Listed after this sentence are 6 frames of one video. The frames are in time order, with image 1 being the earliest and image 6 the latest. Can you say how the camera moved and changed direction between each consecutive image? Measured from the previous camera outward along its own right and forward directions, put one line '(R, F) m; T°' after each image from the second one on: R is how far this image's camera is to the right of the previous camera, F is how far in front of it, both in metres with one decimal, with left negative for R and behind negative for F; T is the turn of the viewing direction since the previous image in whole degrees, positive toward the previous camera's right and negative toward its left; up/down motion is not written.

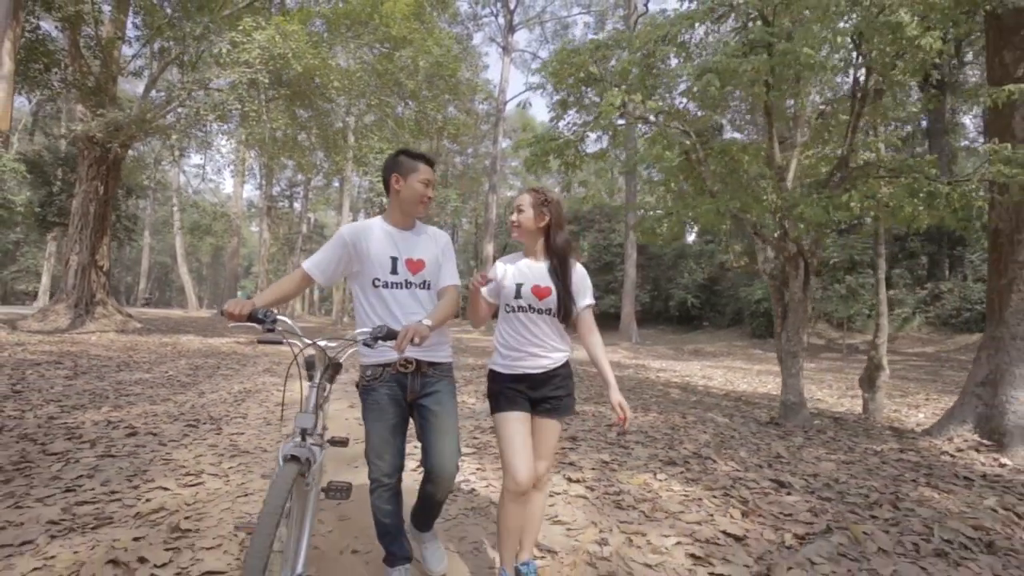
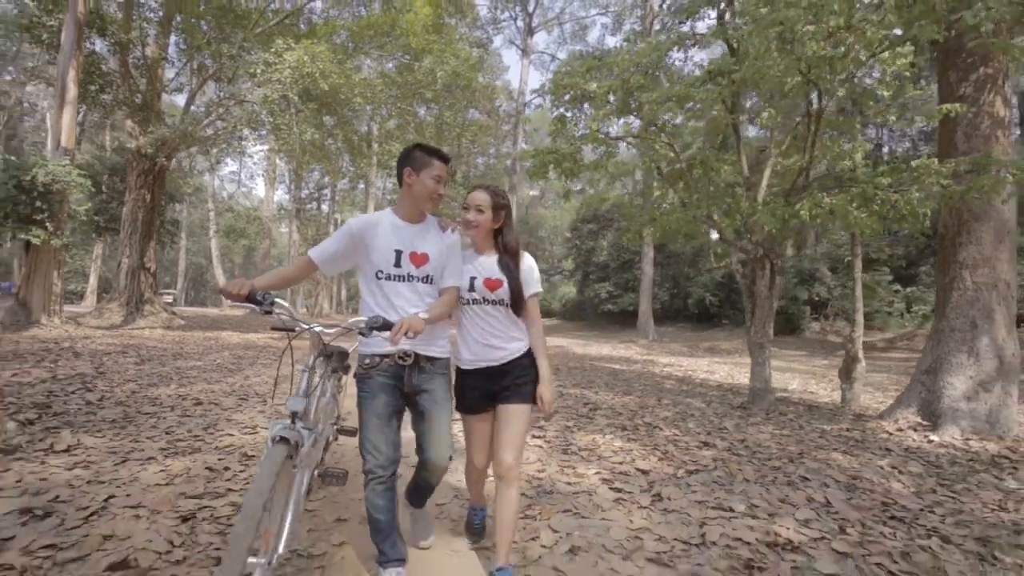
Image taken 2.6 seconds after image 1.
(+0.3, -0.9) m; -2°
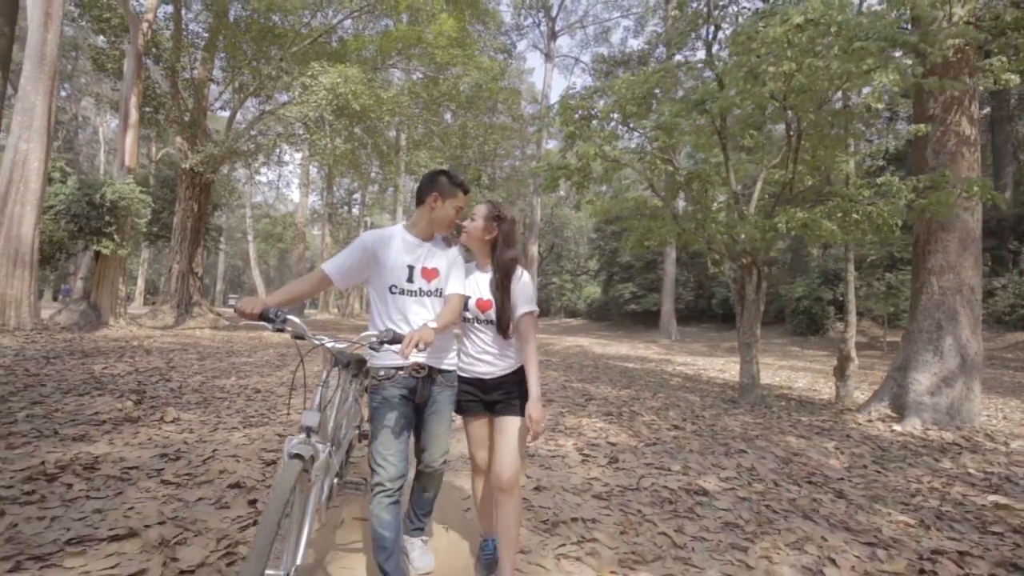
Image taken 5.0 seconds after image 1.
(+0.2, -0.9) m; -3°
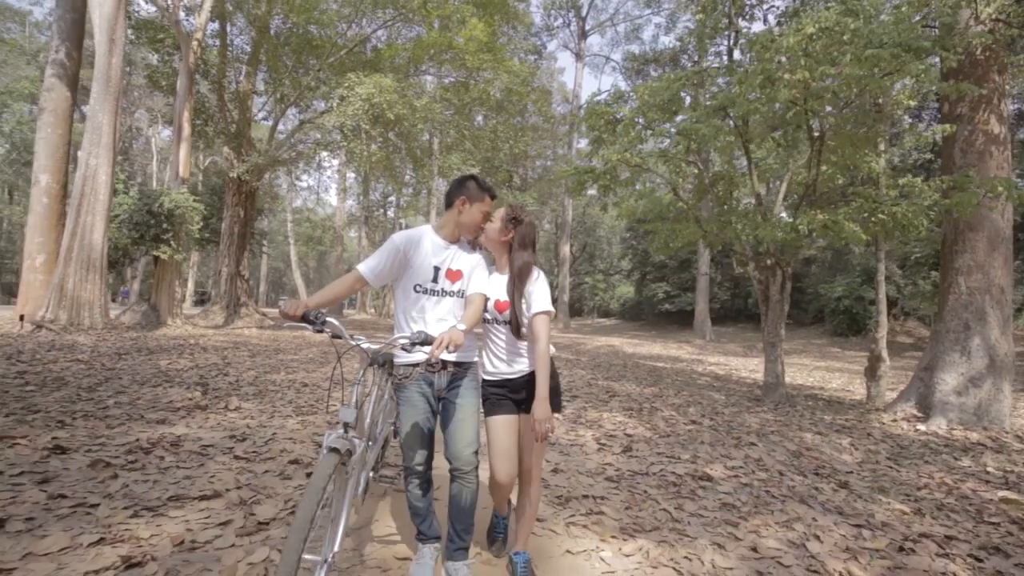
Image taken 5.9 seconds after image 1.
(+0.1, -0.4) m; -3°
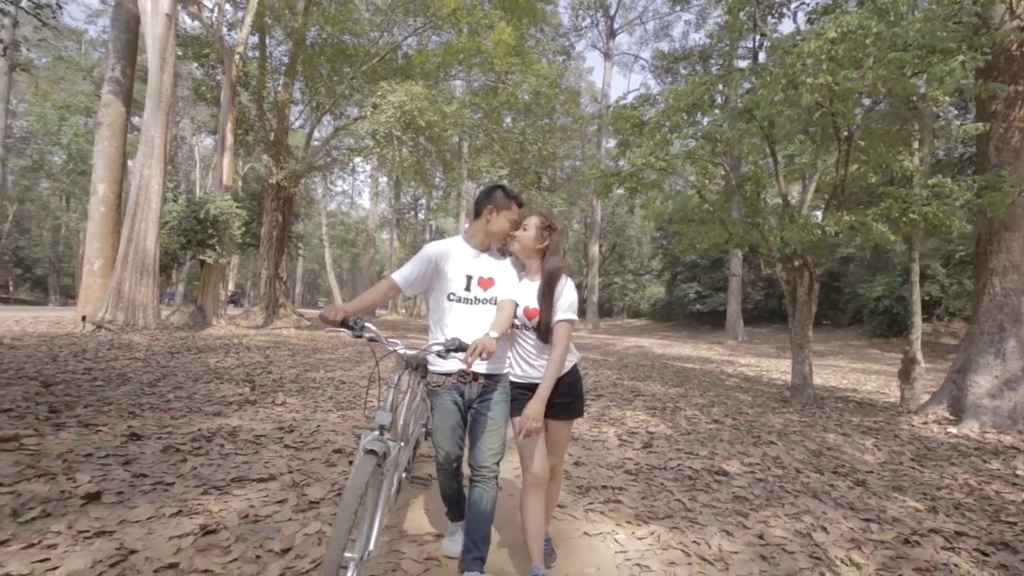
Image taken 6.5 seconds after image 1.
(0.0, -0.2) m; -3°
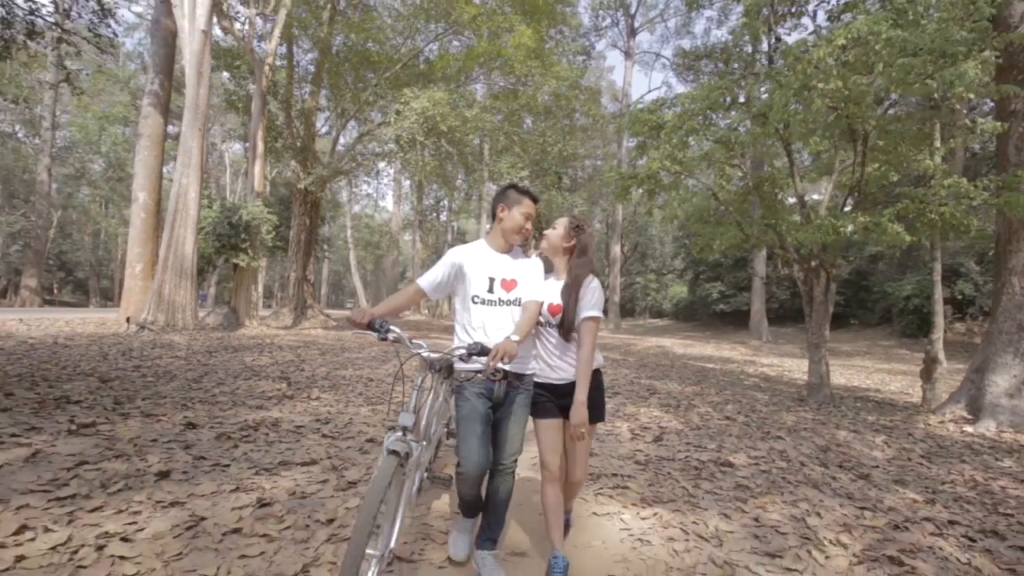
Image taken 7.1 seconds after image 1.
(0.0, -0.3) m; -2°
